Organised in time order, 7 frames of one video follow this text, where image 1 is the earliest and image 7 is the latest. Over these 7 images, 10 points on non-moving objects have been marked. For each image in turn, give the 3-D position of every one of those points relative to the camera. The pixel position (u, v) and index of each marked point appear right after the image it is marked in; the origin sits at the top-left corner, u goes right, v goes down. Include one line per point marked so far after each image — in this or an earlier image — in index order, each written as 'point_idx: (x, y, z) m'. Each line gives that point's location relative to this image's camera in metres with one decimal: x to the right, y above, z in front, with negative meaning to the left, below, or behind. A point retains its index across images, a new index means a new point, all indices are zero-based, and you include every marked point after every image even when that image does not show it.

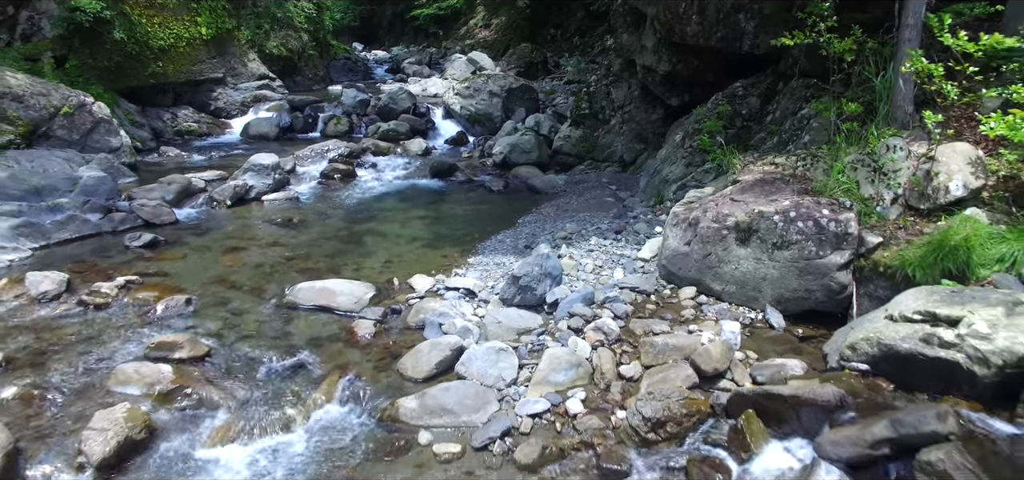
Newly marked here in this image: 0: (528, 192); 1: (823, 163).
0: (+0.3, +0.9, +10.9) m
1: (+3.4, +0.8, +6.1) m
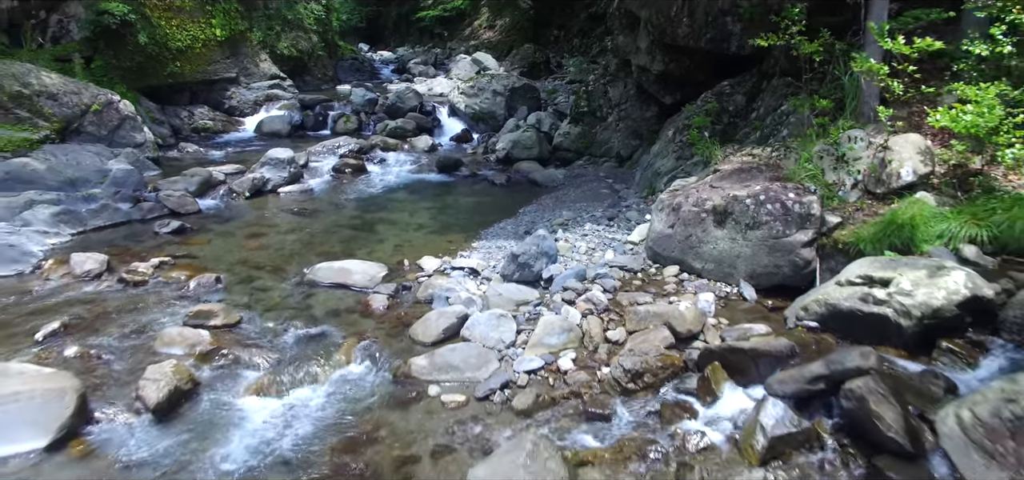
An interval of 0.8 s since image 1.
0: (+0.3, +1.1, +11.5) m
1: (+3.4, +1.0, +6.7) m
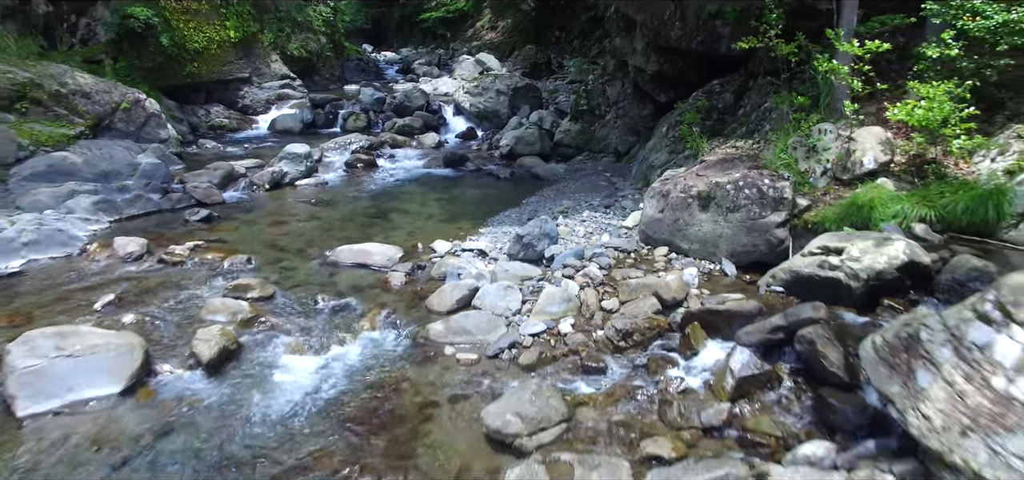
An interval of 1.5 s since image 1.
0: (+0.4, +1.4, +12.2) m
1: (+3.4, +1.2, +7.3) m
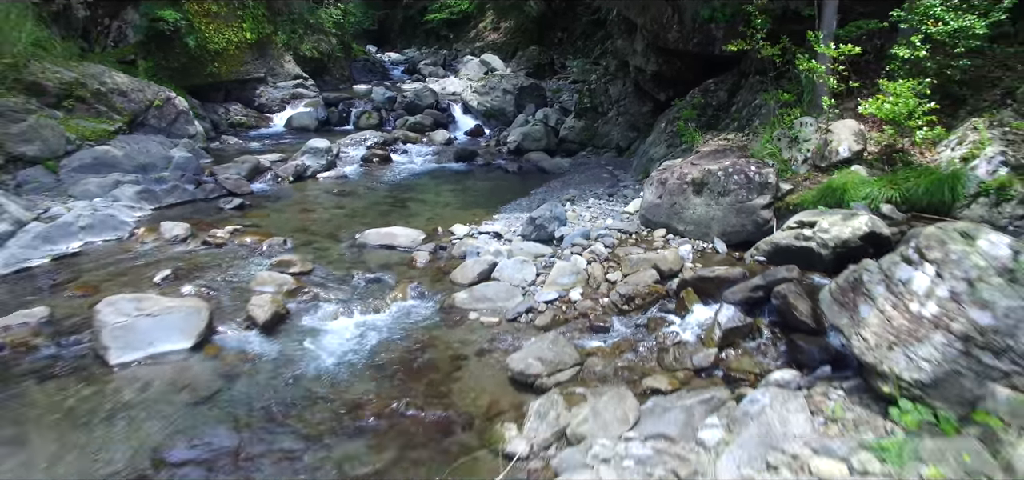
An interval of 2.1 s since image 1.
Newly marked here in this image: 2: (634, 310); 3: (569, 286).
0: (+0.6, +1.6, +13.0) m
1: (+3.6, +1.5, +8.1) m
2: (+1.3, -0.8, +5.9) m
3: (+0.7, -0.5, +6.5) m
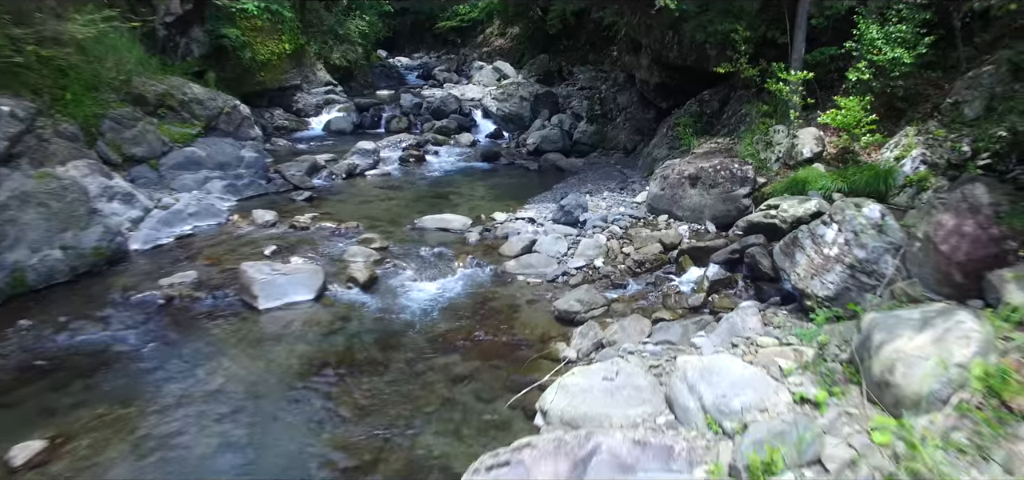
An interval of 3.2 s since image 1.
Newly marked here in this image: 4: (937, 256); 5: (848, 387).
0: (+1.2, +1.9, +14.9) m
1: (+4.2, +1.8, +10.0) m
2: (+1.9, -0.5, +7.9) m
3: (+1.3, -0.3, +8.4) m
4: (+3.5, -0.1, +4.5) m
5: (+2.5, -1.1, +4.0) m
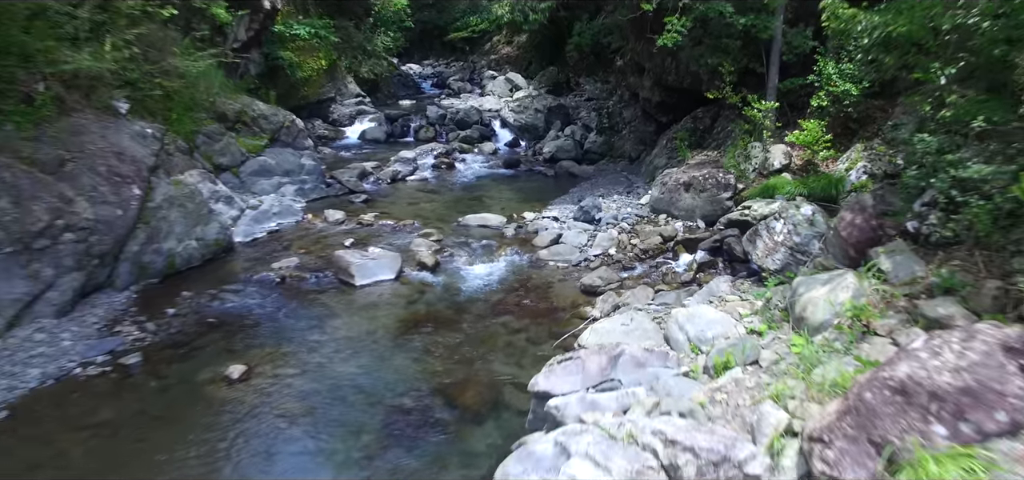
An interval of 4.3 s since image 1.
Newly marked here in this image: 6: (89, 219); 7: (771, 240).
0: (+1.8, +2.0, +17.2) m
1: (+4.8, +1.9, +12.3) m
2: (+2.5, -0.3, +10.1) m
3: (+1.9, -0.1, +10.7) m
4: (+4.1, 0.0, +6.8) m
5: (+3.1, -0.9, +6.3) m
6: (-6.3, +0.3, +8.3) m
7: (+3.7, 0.0, +7.9) m
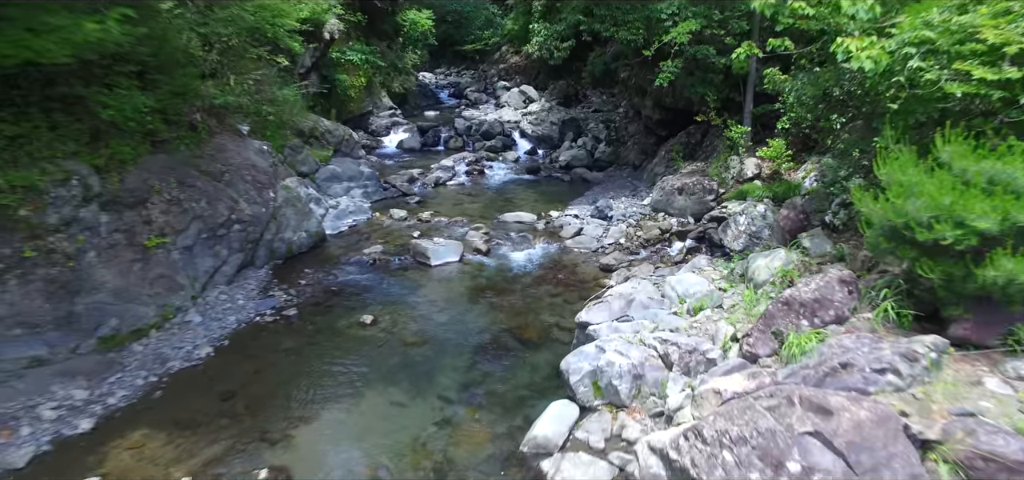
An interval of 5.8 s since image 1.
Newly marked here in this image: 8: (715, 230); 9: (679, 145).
0: (+2.6, +2.2, +20.3) m
1: (+5.6, +2.1, +15.4) m
2: (+3.3, -0.1, +13.2) m
3: (+2.7, +0.1, +13.8) m
4: (+4.9, +0.2, +9.9) m
5: (+3.9, -0.7, +9.4) m
6: (-5.5, +0.5, +11.4) m
7: (+4.5, +0.2, +11.0) m
8: (+4.5, +0.2, +12.1) m
9: (+5.4, +3.1, +17.7) m
